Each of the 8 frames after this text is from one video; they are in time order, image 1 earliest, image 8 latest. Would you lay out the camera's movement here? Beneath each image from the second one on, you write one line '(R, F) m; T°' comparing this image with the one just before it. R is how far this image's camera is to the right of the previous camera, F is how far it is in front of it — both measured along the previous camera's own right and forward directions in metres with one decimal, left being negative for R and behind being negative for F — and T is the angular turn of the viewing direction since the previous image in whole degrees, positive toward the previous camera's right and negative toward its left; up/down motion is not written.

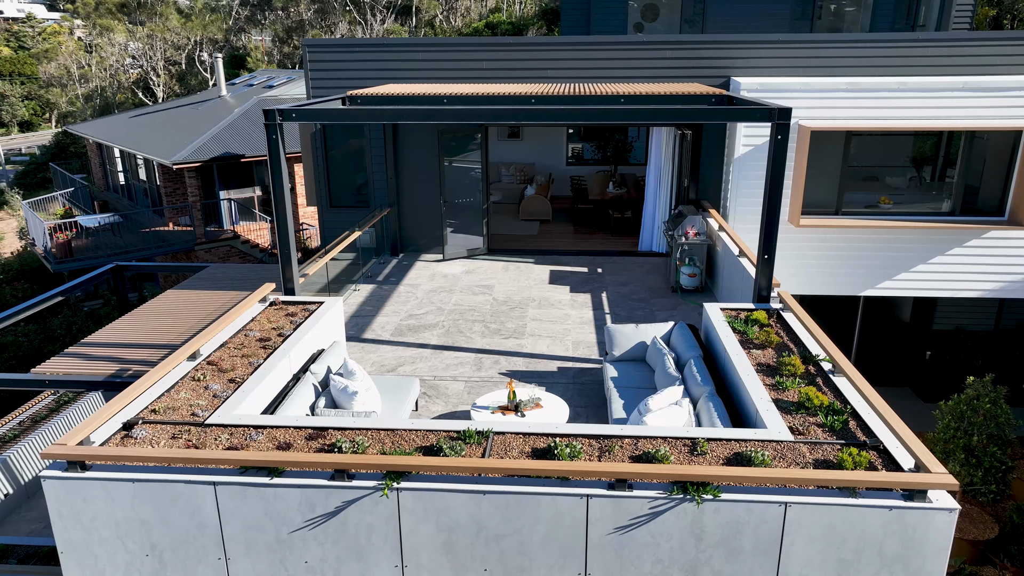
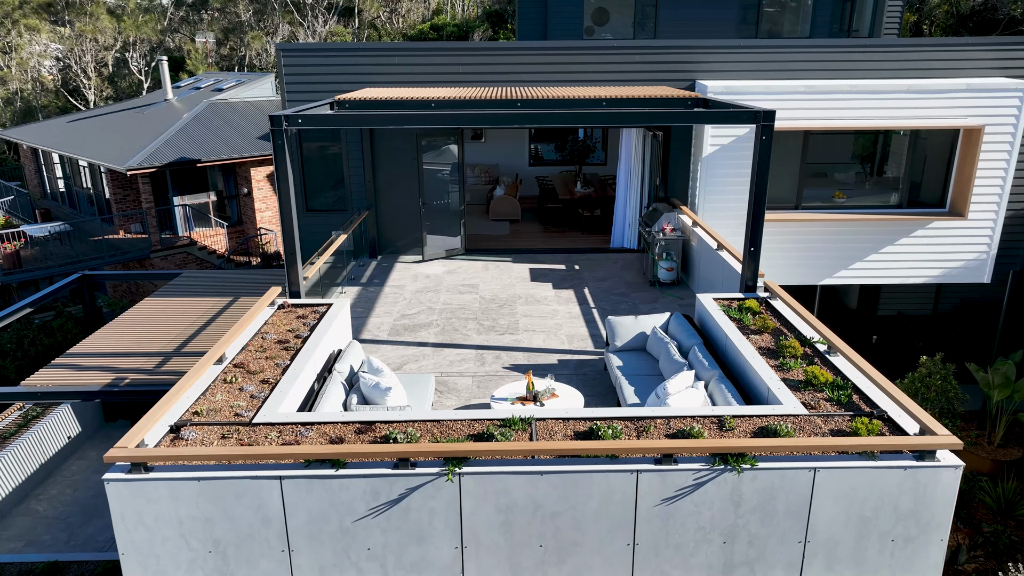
(-0.7, -0.3) m; +5°
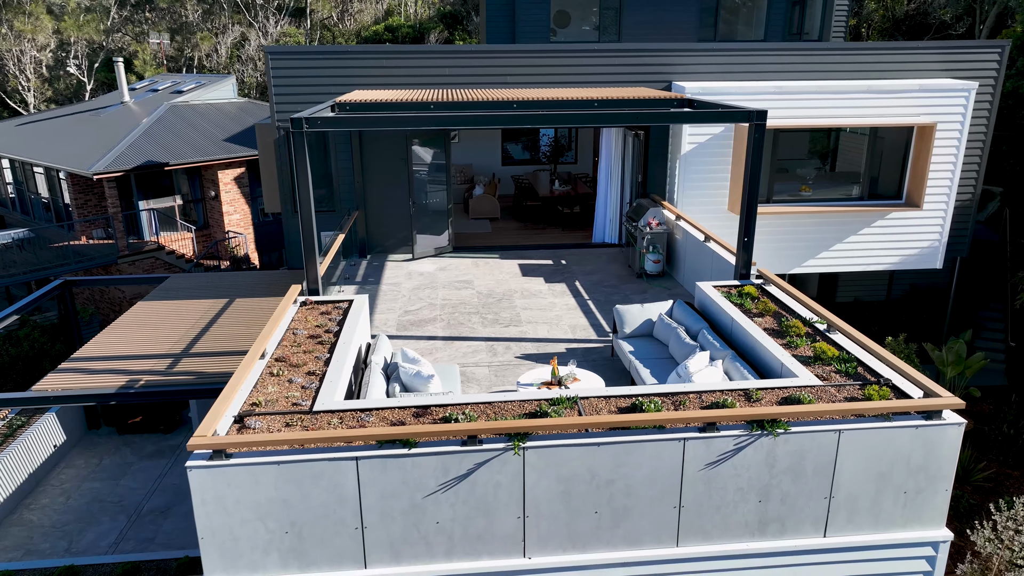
(-0.8, -0.4) m; +4°
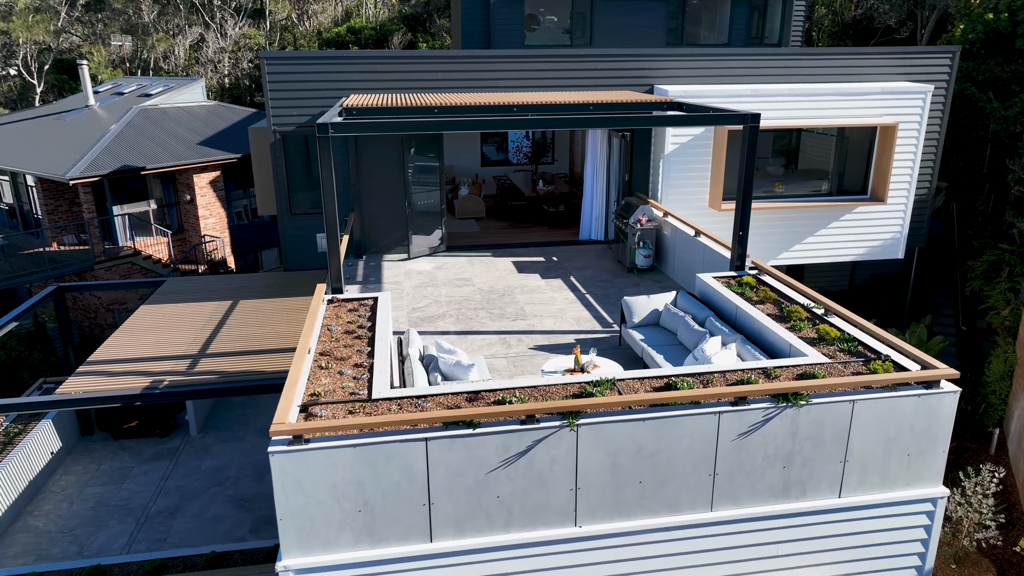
(-0.8, -0.4) m; +4°
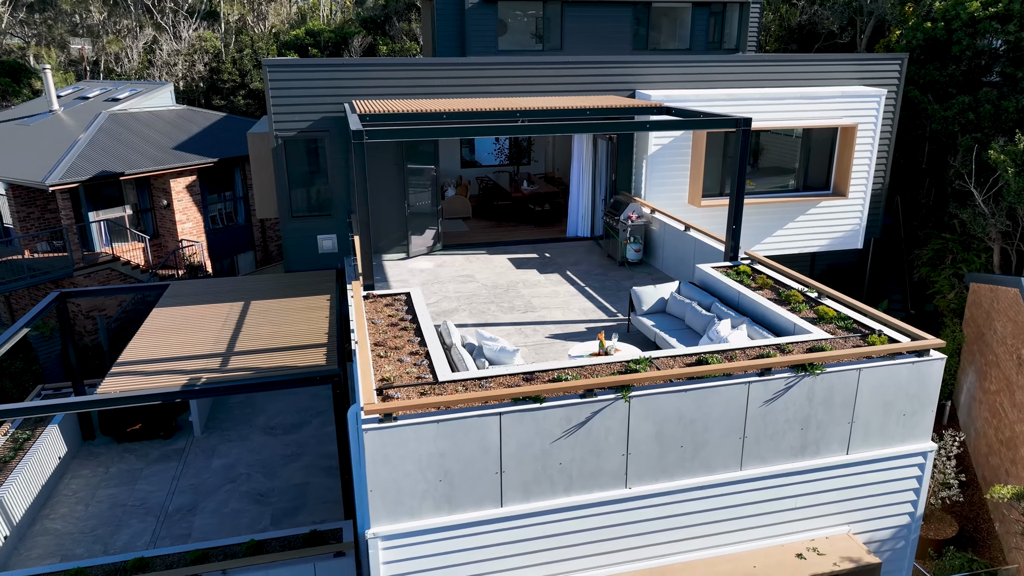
(-1.0, -0.6) m; +4°
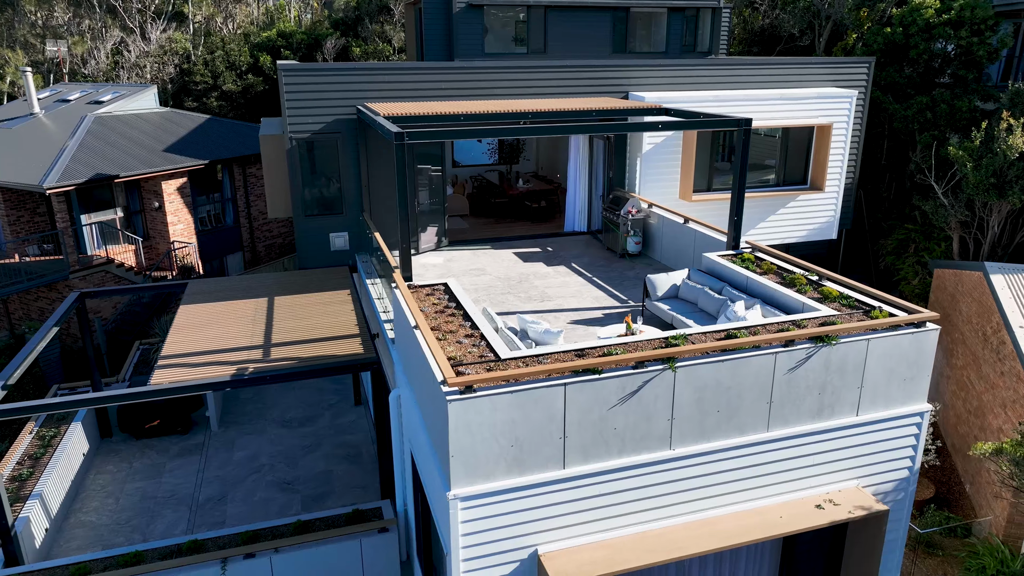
(-1.0, -0.7) m; +3°
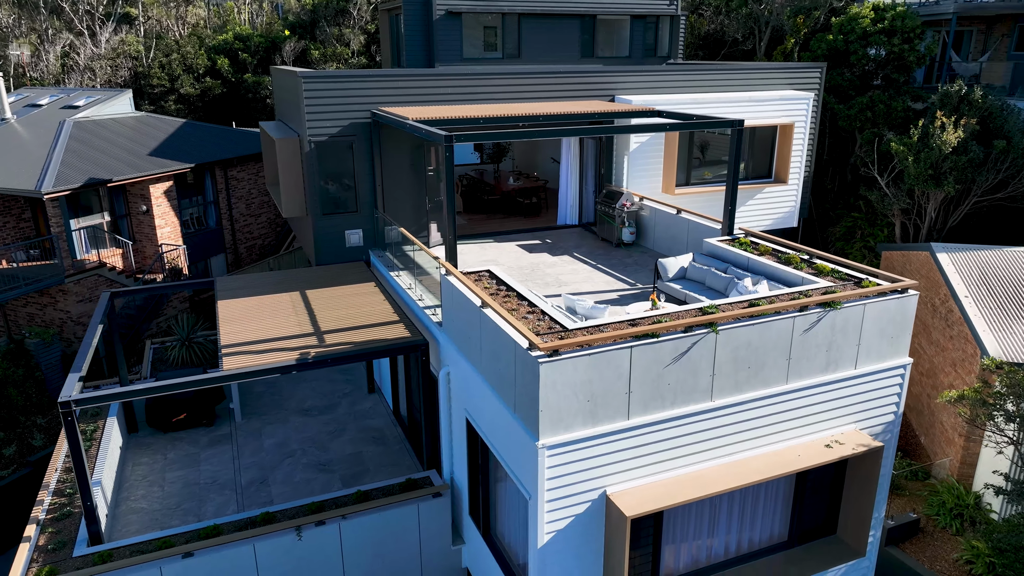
(-1.5, -1.1) m; +5°
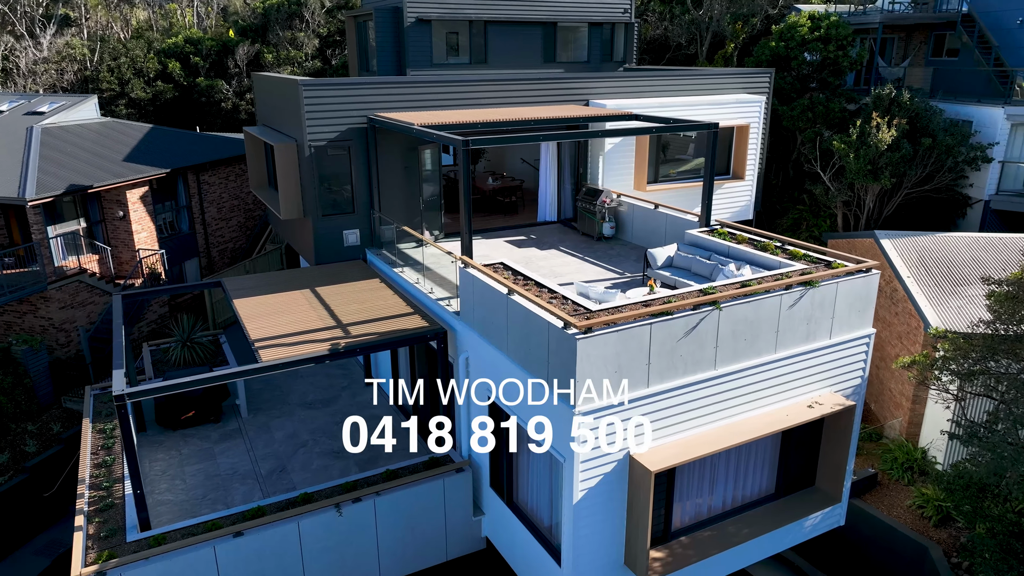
(-1.2, -1.0) m; +5°
